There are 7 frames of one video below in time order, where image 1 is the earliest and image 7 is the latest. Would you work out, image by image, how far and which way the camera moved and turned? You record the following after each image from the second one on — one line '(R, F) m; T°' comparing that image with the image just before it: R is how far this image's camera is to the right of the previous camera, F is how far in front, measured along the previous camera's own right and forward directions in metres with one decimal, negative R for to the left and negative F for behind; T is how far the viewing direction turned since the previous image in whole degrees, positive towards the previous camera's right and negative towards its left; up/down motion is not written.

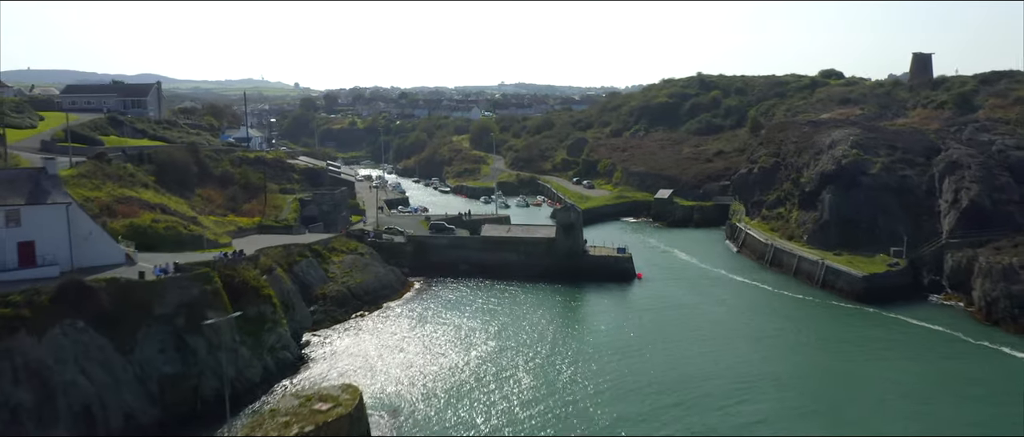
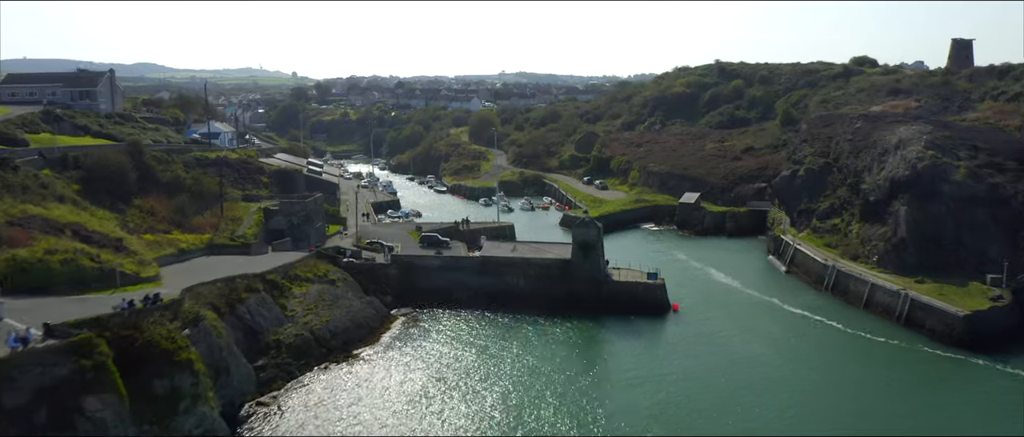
(-0.2, +7.5) m; 0°
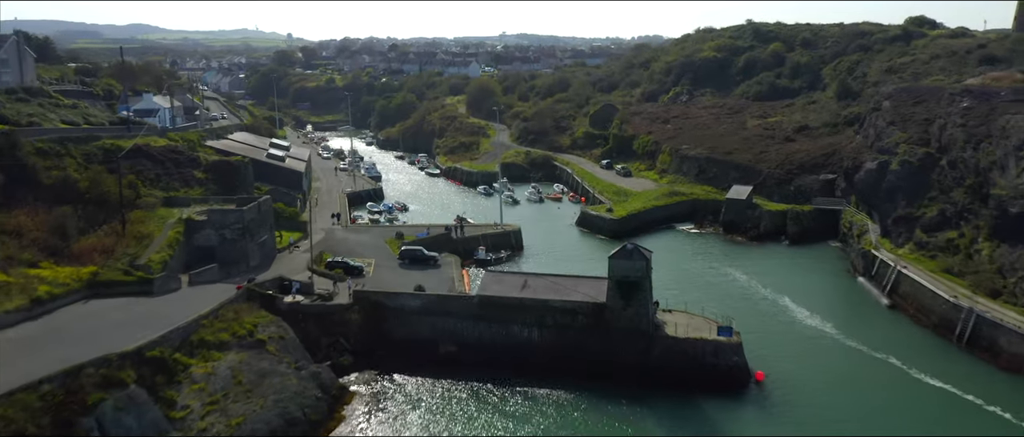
(-0.3, +10.1) m; 0°
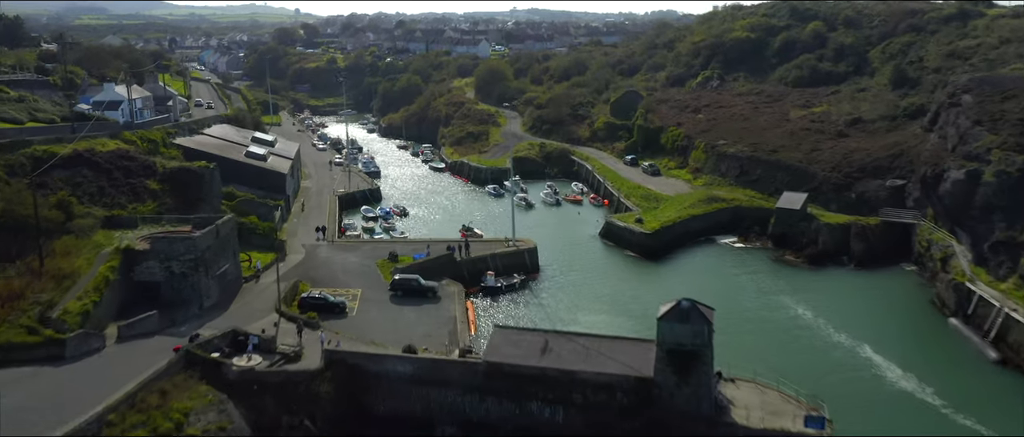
(-0.1, +5.7) m; -1°
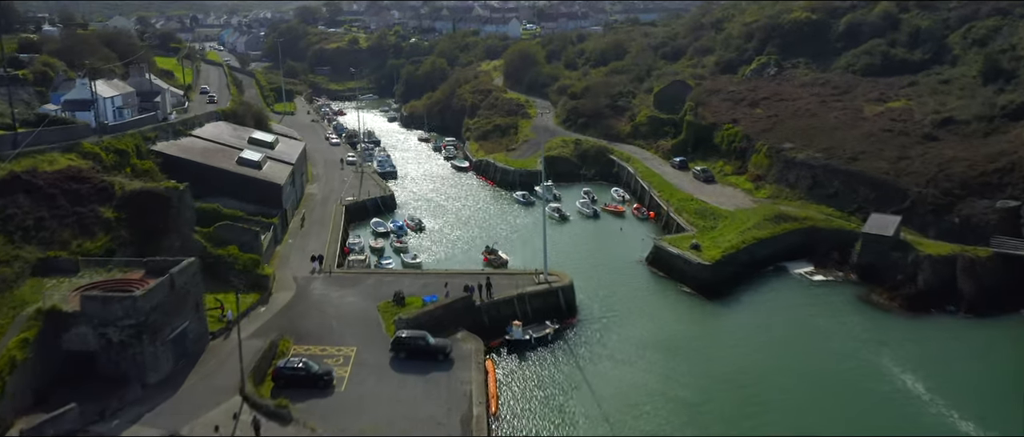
(0.0, +5.5) m; -2°
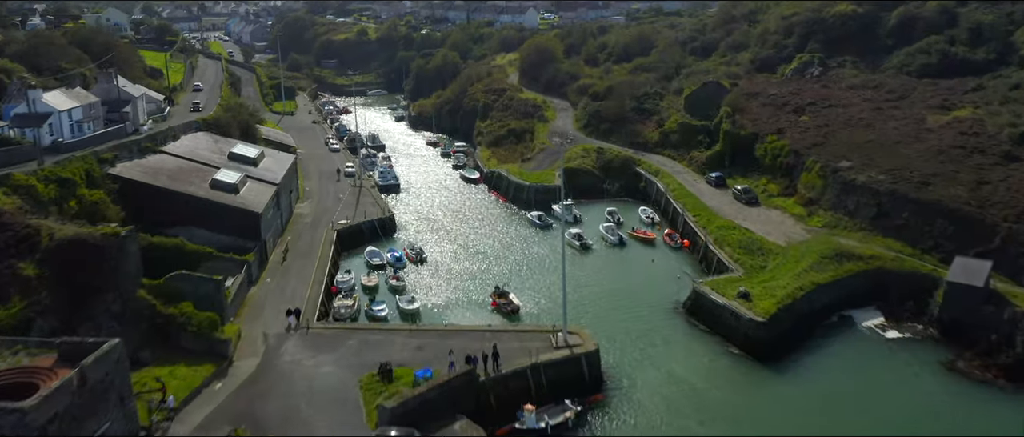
(+0.1, +4.6) m; -1°
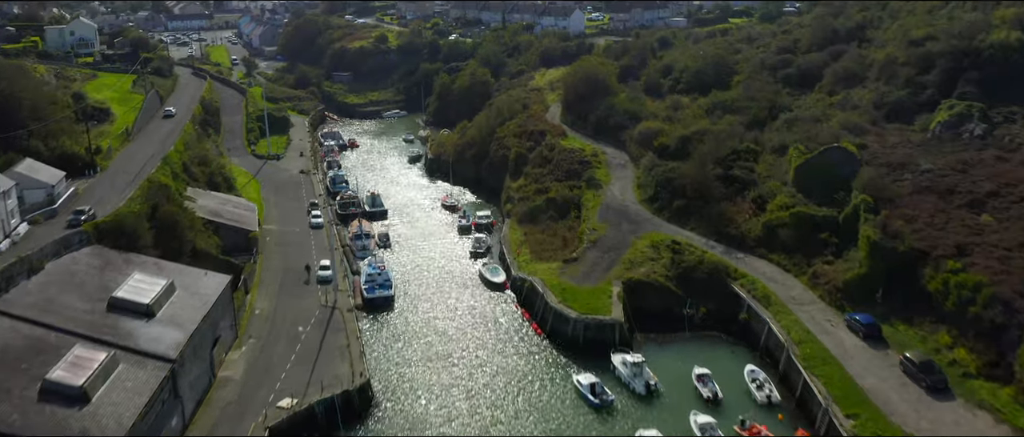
(+0.1, +12.6) m; -3°
